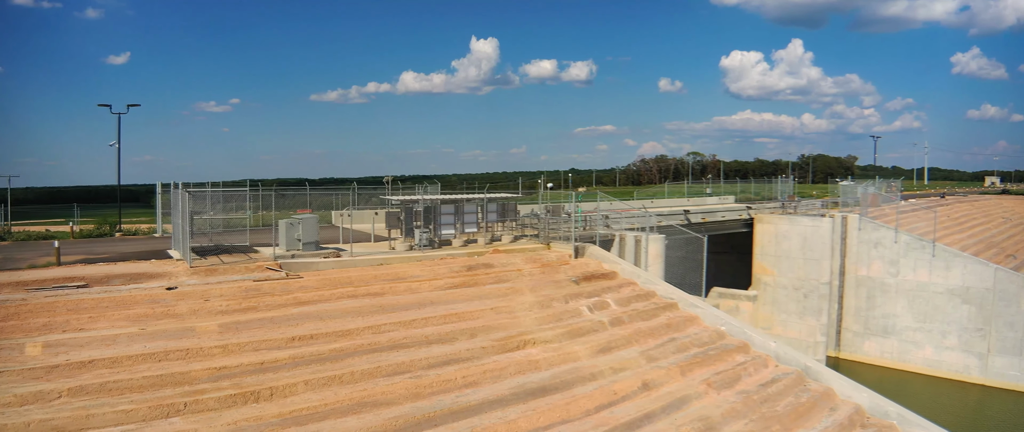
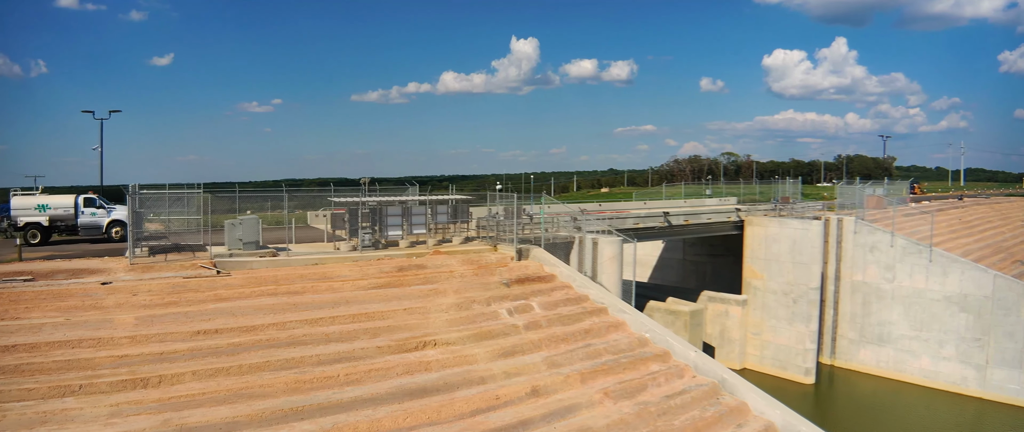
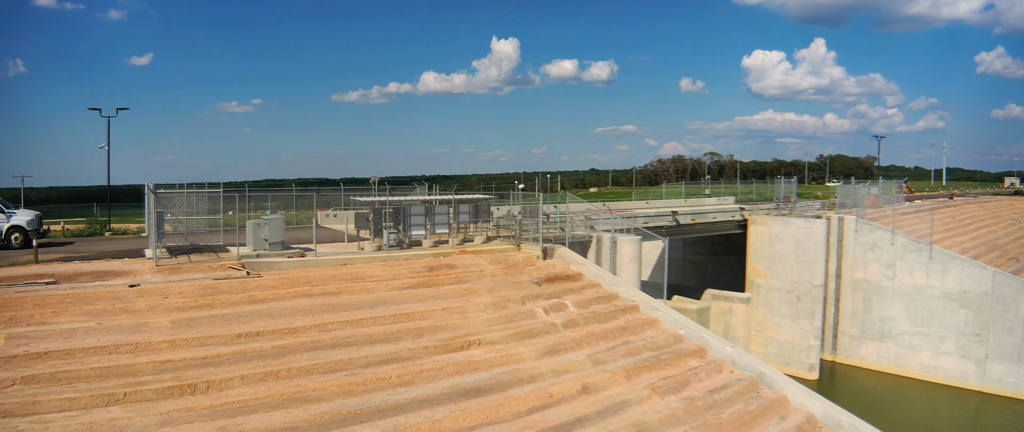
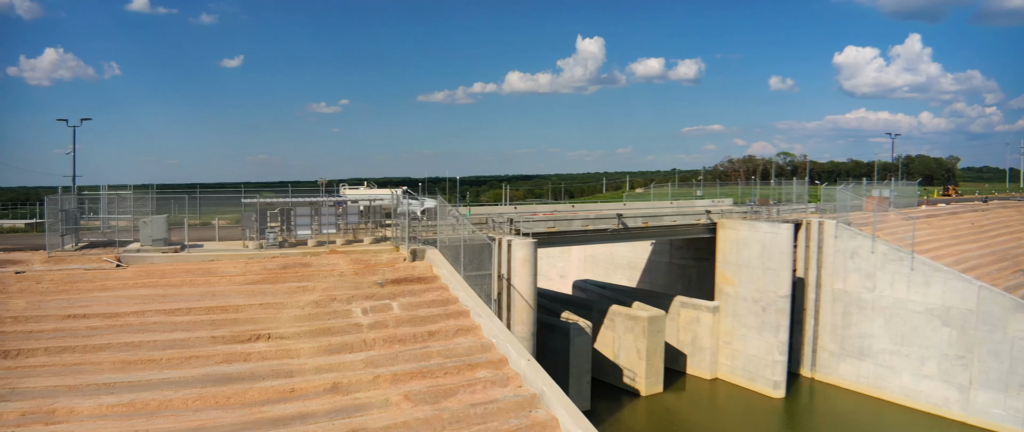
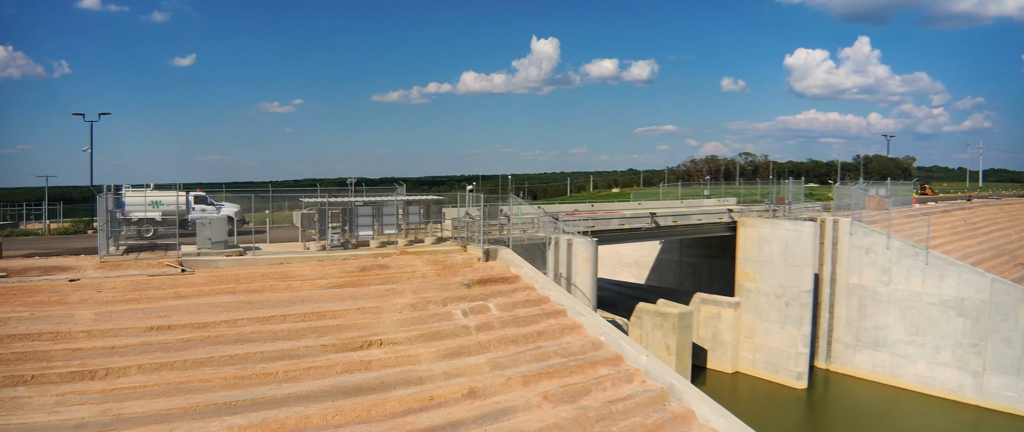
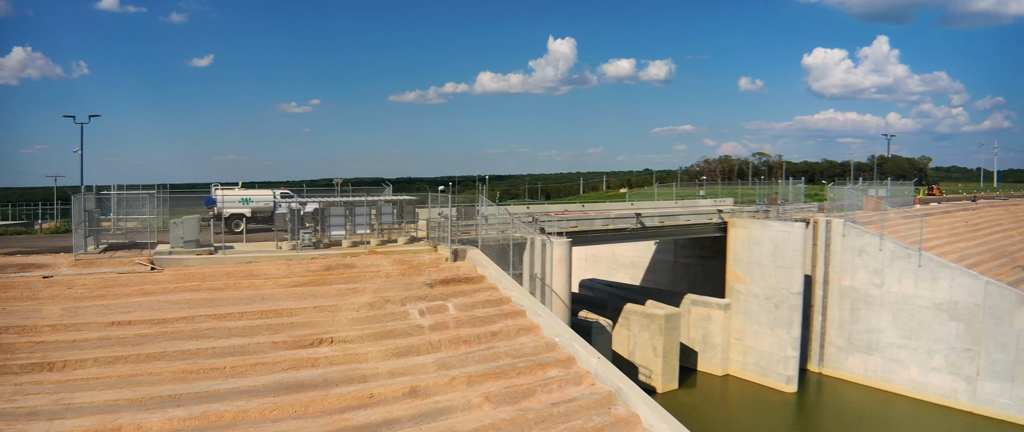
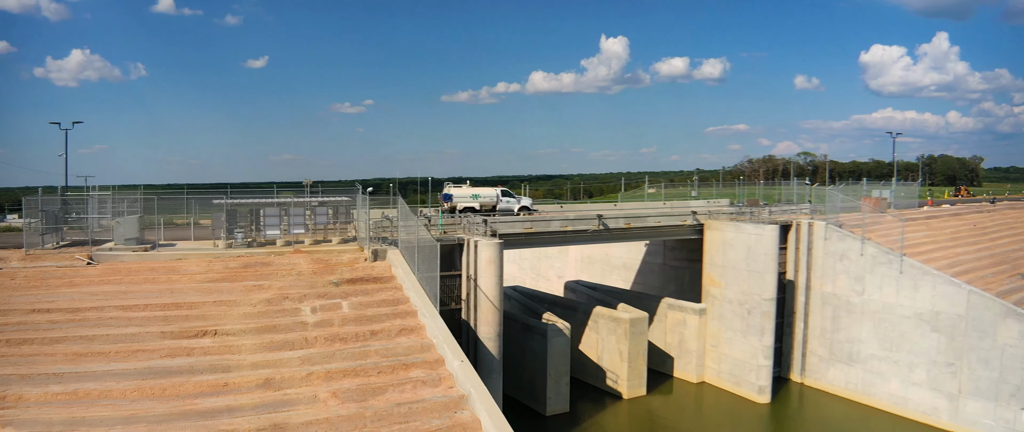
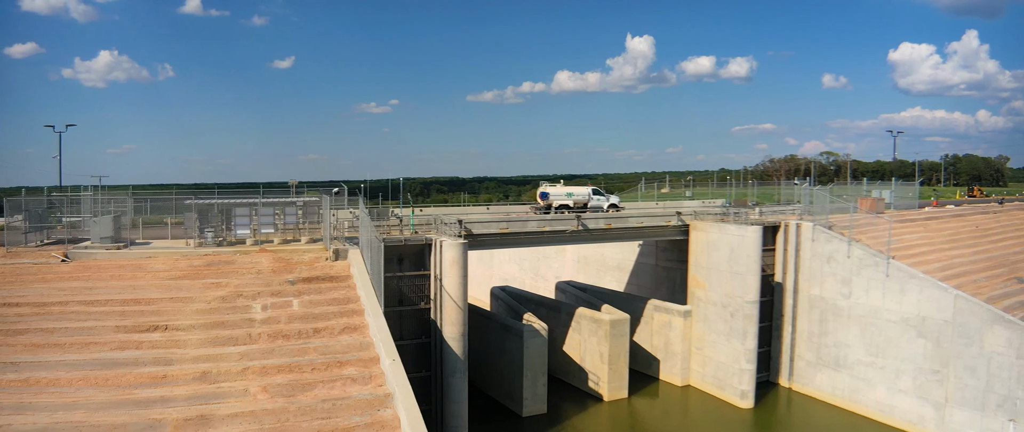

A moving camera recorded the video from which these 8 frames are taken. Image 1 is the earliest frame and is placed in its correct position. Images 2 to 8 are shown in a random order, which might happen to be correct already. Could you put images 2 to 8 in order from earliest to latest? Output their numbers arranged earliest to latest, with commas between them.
3, 2, 5, 6, 4, 7, 8
